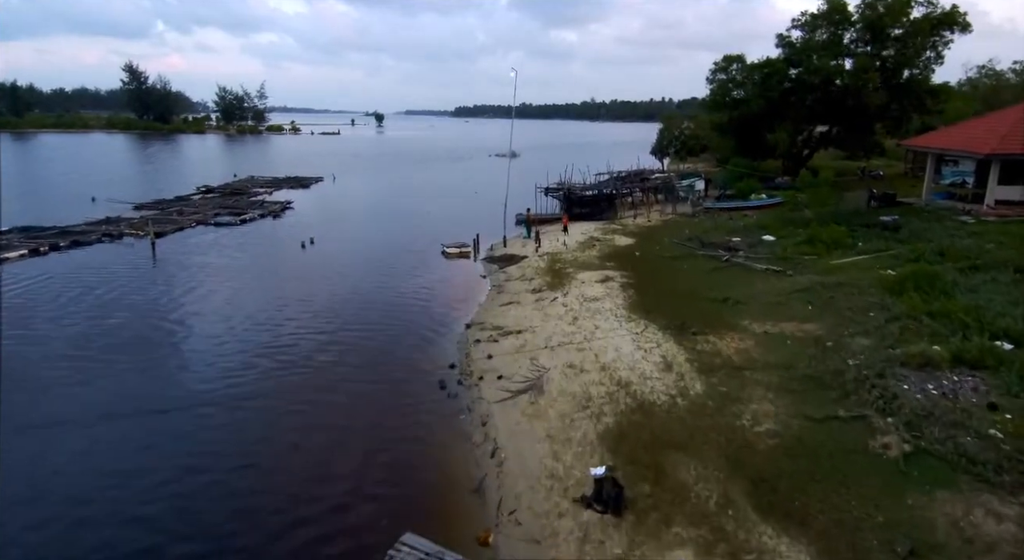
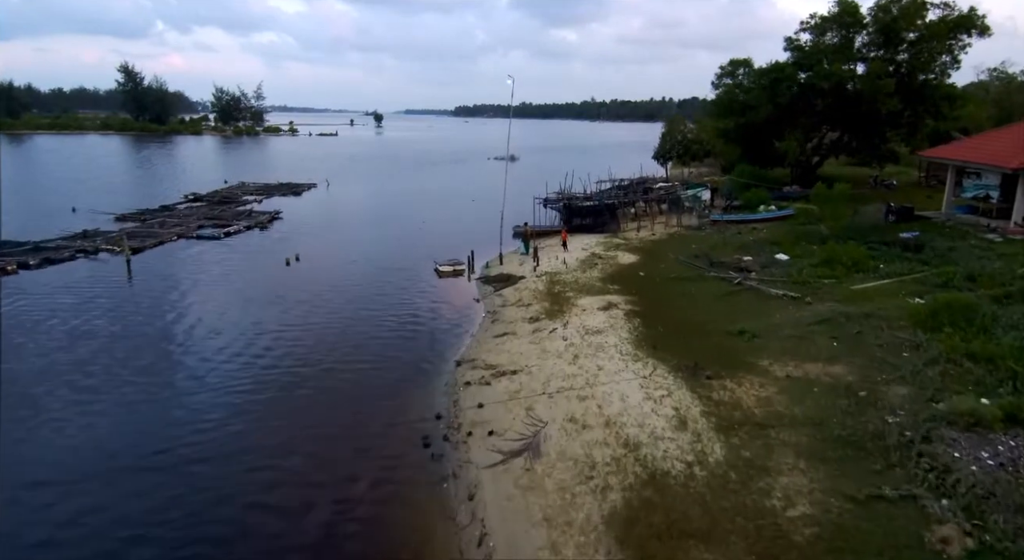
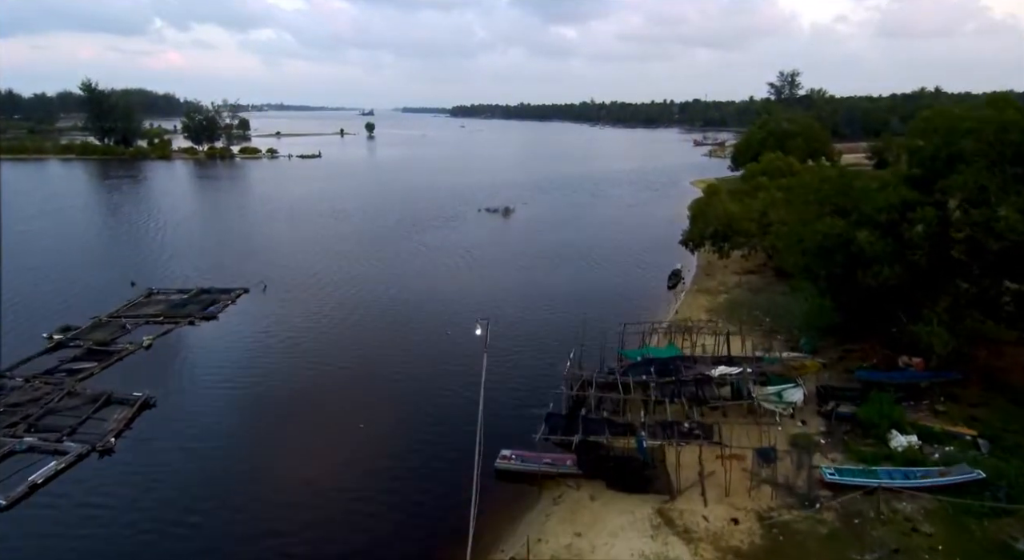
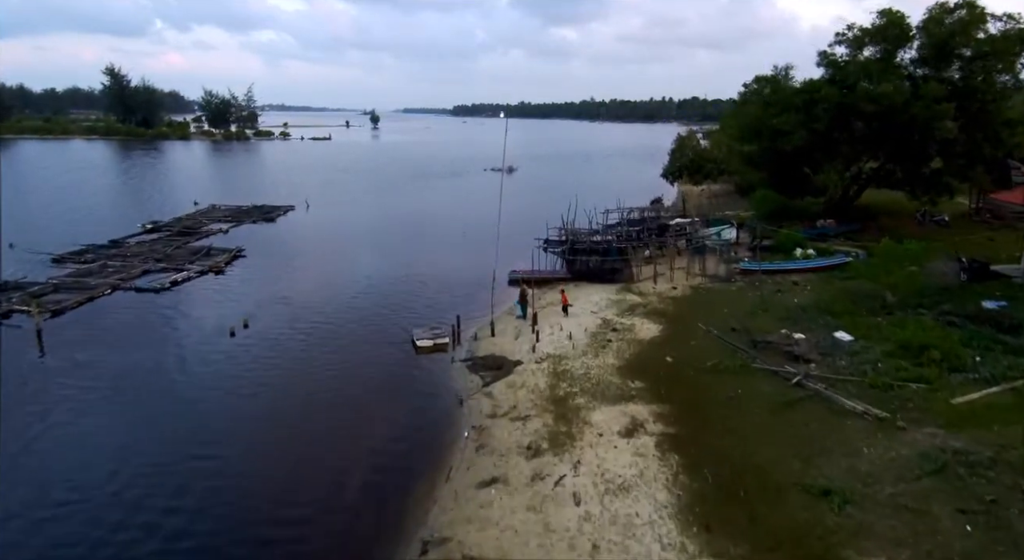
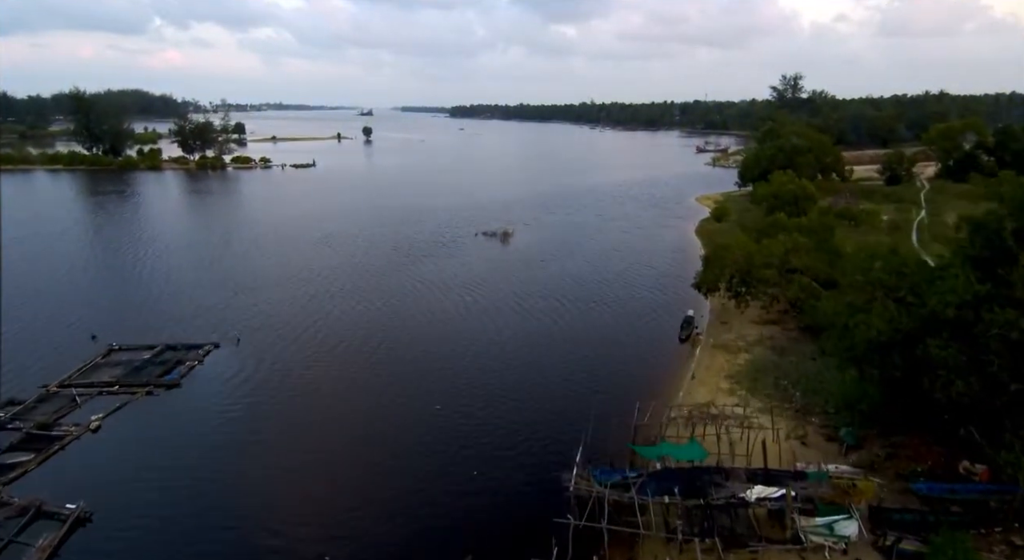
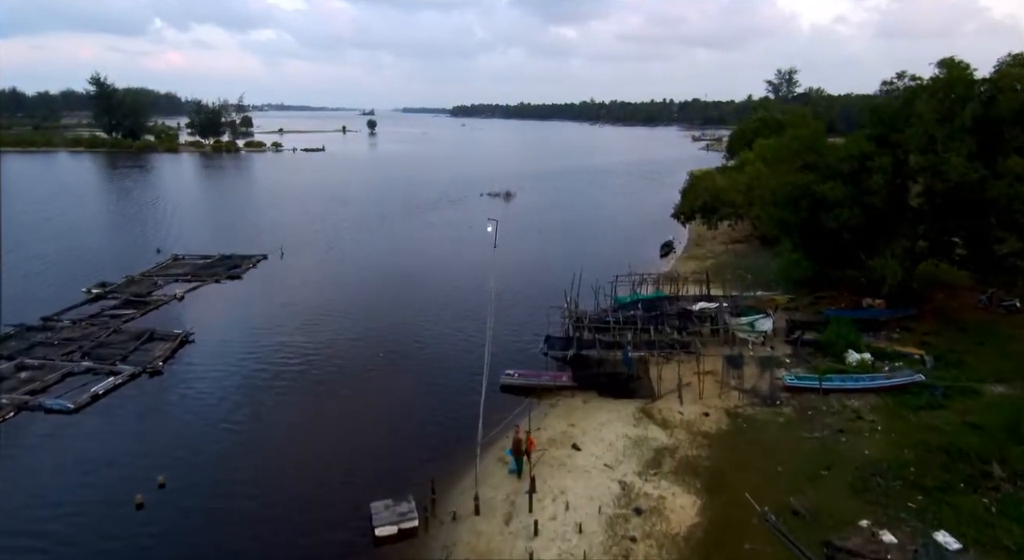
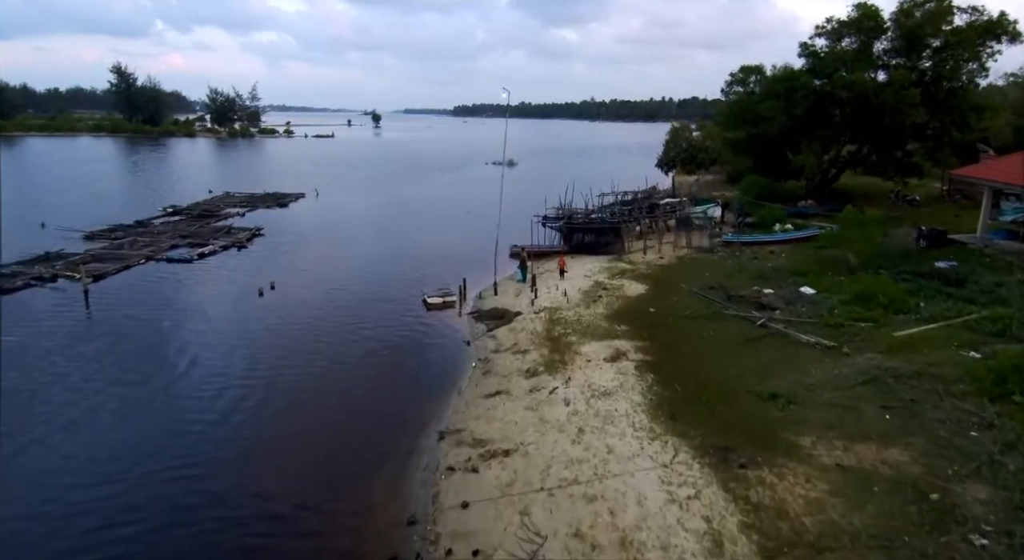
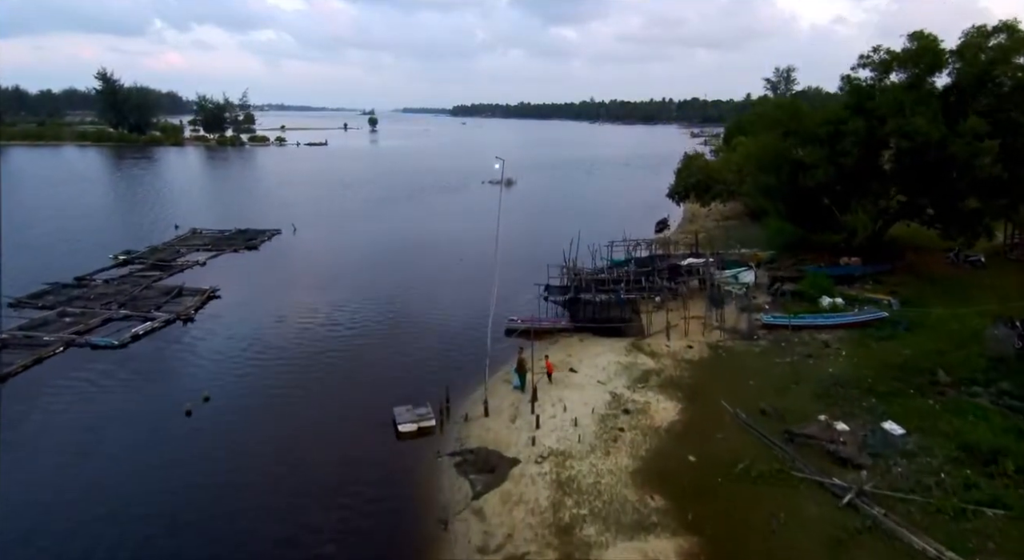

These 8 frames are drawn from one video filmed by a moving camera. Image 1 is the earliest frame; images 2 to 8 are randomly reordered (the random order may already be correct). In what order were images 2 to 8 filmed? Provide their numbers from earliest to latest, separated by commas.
2, 7, 4, 8, 6, 3, 5
